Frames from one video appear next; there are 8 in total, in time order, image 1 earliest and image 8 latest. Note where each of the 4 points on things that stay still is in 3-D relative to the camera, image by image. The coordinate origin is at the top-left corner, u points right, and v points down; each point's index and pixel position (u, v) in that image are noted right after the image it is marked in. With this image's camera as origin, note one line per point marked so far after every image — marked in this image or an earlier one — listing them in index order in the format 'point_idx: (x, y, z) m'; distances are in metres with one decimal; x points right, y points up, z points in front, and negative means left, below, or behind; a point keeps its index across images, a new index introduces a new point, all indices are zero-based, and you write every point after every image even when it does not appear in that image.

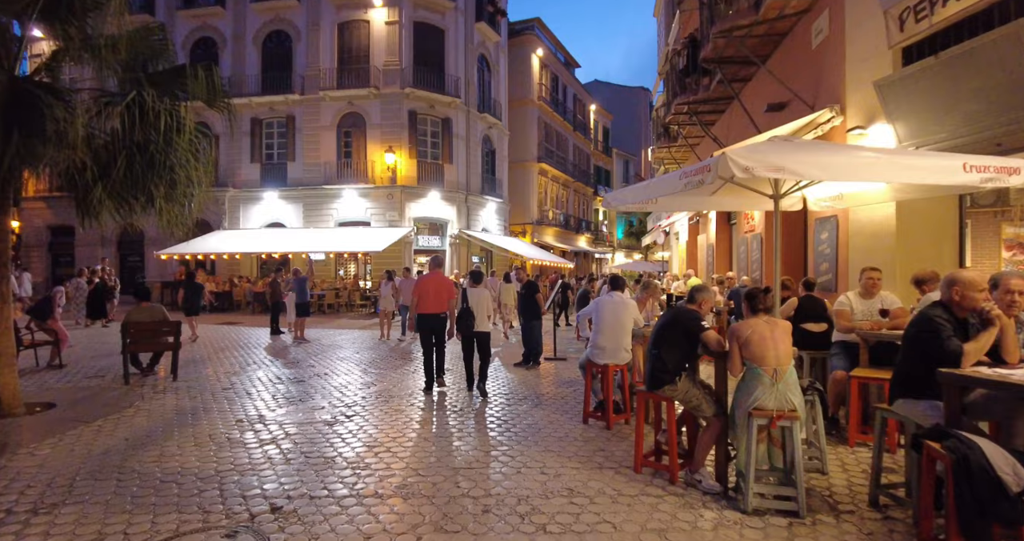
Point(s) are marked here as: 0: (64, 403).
0: (-5.9, -1.8, +7.3) m
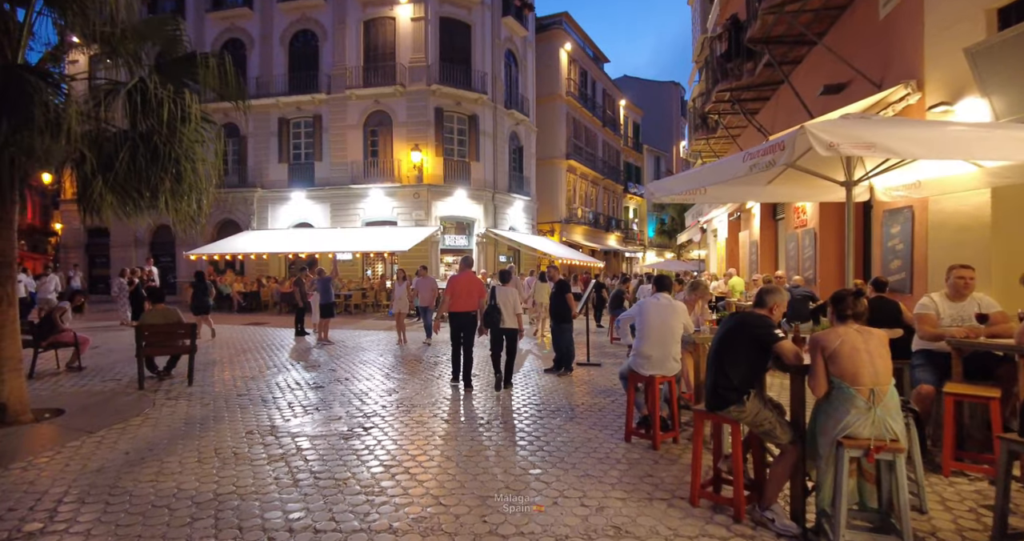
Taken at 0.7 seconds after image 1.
0: (-5.5, -1.8, +7.0) m
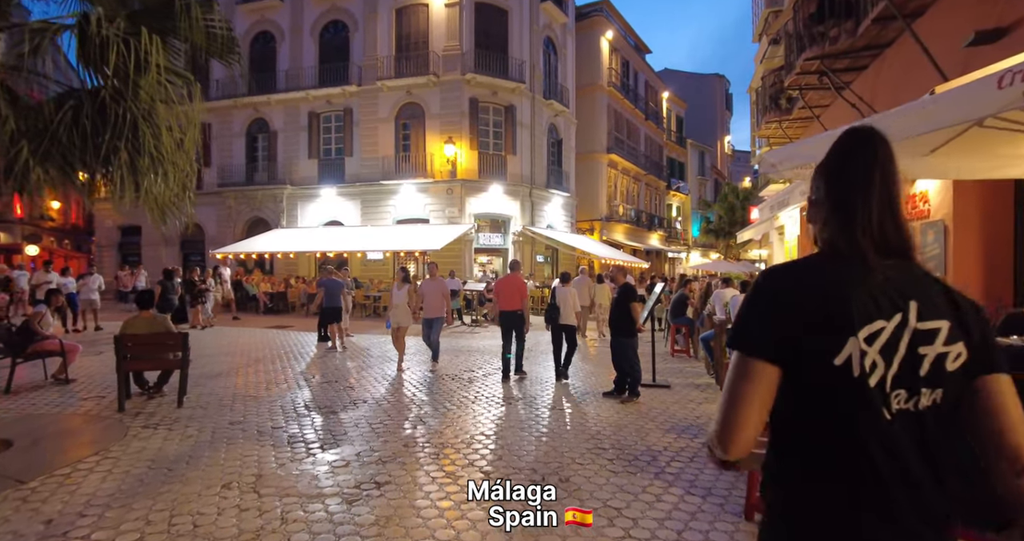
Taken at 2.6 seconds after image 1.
0: (-5.0, -1.8, +5.7) m
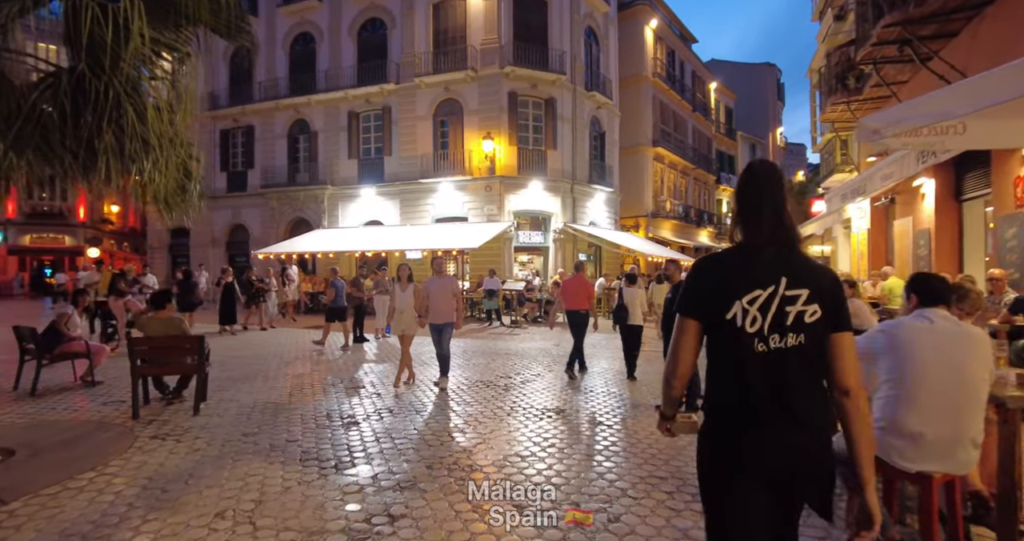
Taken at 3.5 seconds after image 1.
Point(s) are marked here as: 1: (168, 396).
0: (-4.6, -1.7, +5.3) m
1: (-4.4, -1.6, +7.1) m
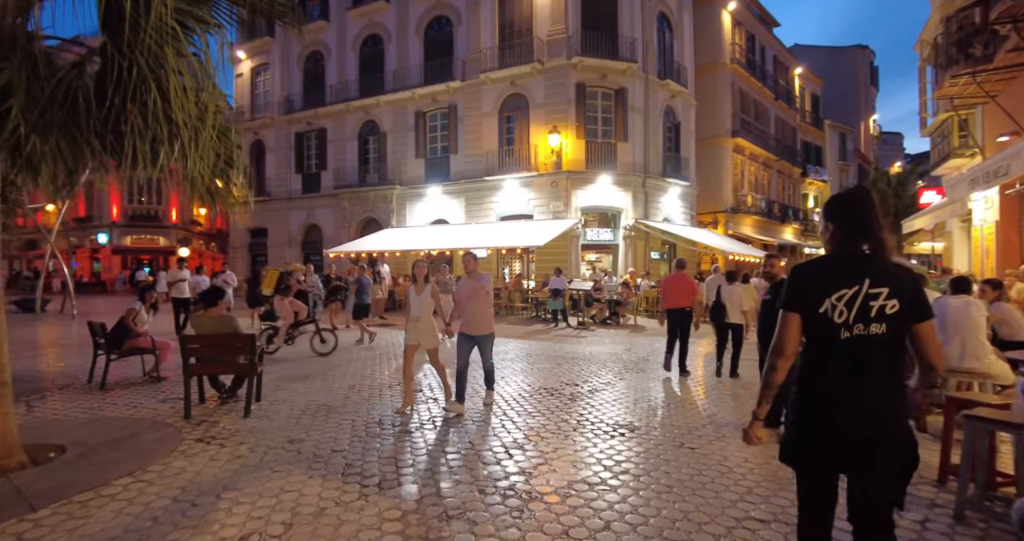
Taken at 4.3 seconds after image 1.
0: (-4.0, -1.7, +5.1) m
1: (-3.6, -1.5, +6.9) m
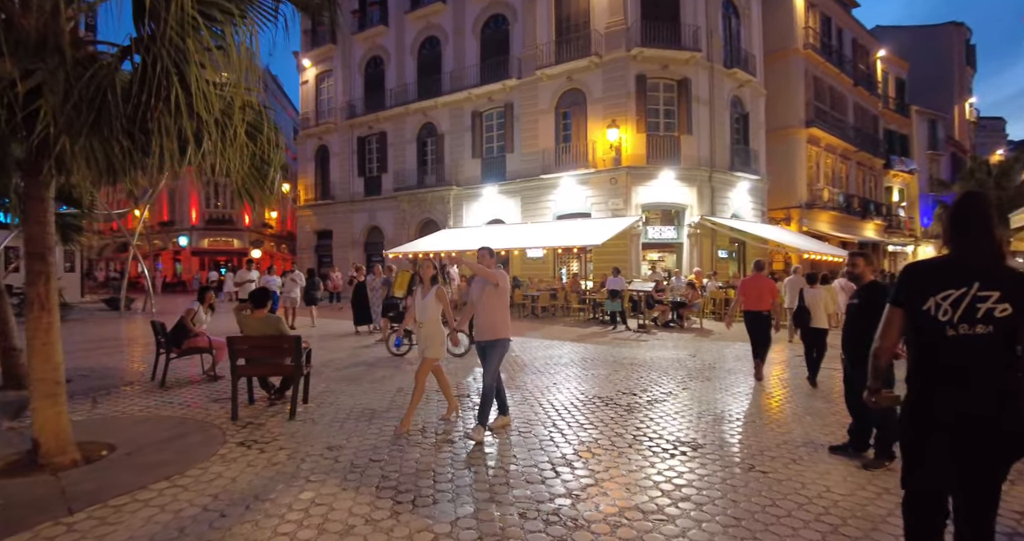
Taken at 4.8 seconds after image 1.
0: (-3.6, -1.7, +5.2) m
1: (-3.0, -1.5, +6.9) m
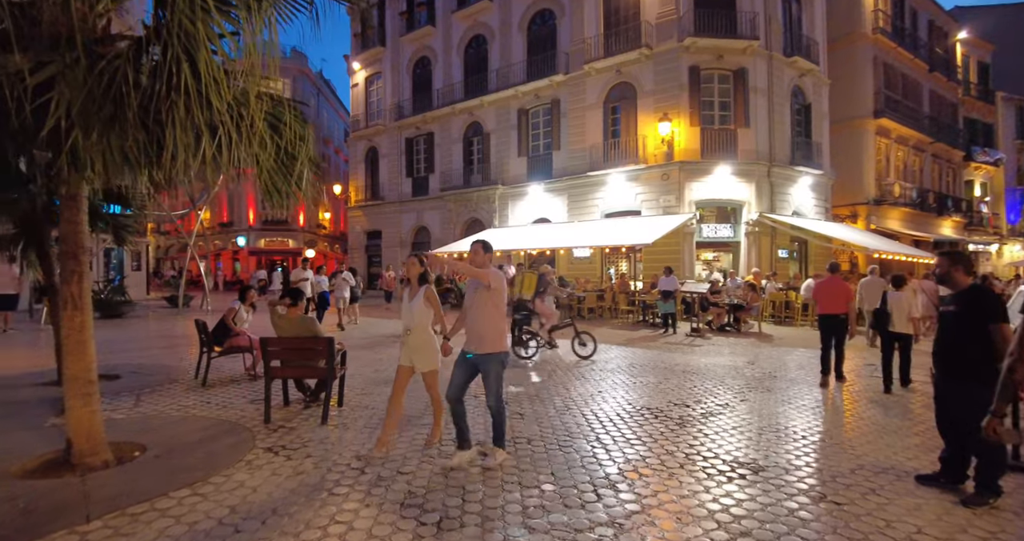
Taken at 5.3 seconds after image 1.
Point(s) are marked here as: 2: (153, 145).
0: (-3.3, -1.7, +5.1) m
1: (-2.5, -1.5, +6.7) m
2: (-2.5, +0.9, +3.9) m
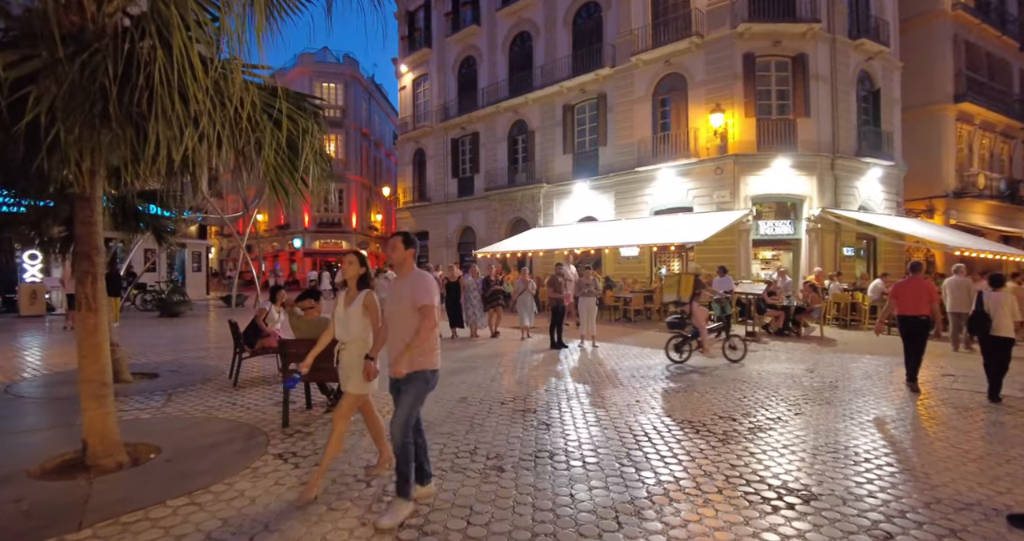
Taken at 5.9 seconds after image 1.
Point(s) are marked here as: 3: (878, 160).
0: (-3.1, -1.7, +4.9) m
1: (-2.1, -1.5, +6.5) m
2: (-2.5, +0.9, +3.7) m
3: (+12.5, +3.7, +19.3) m
